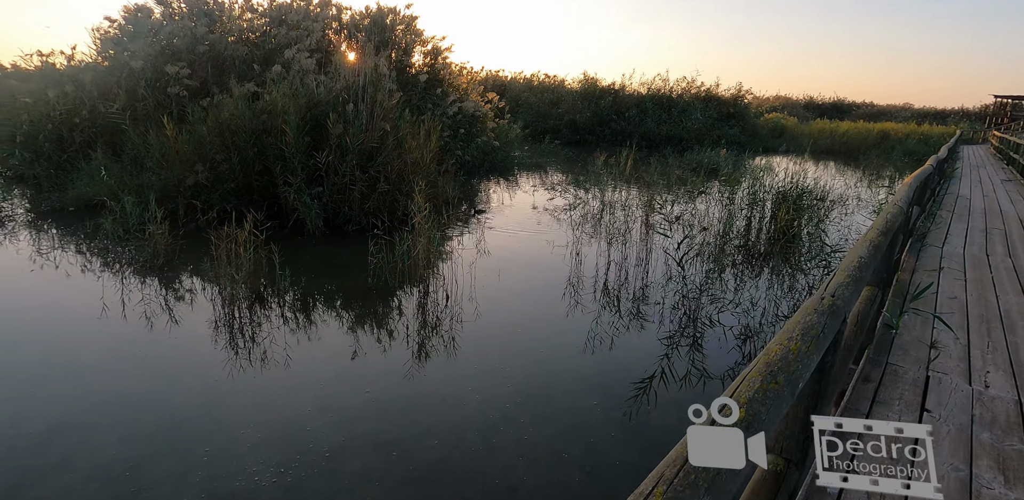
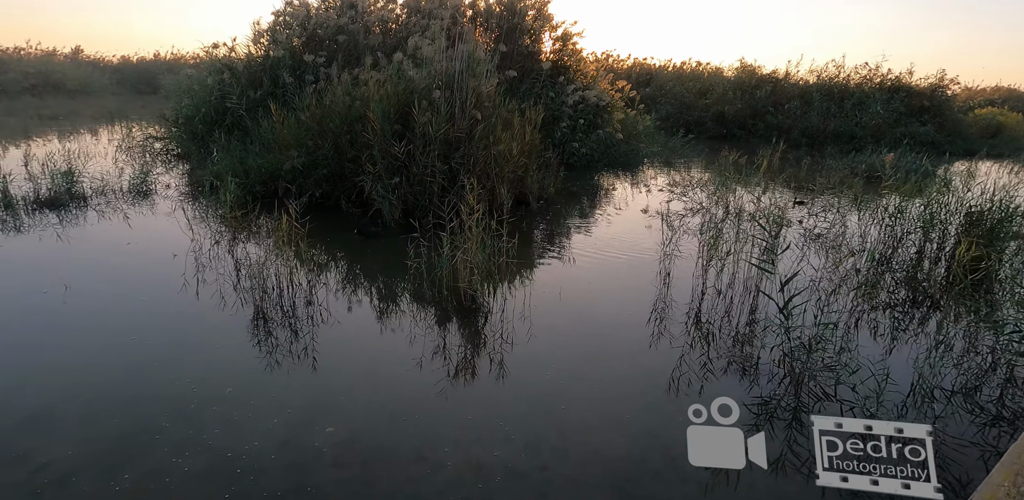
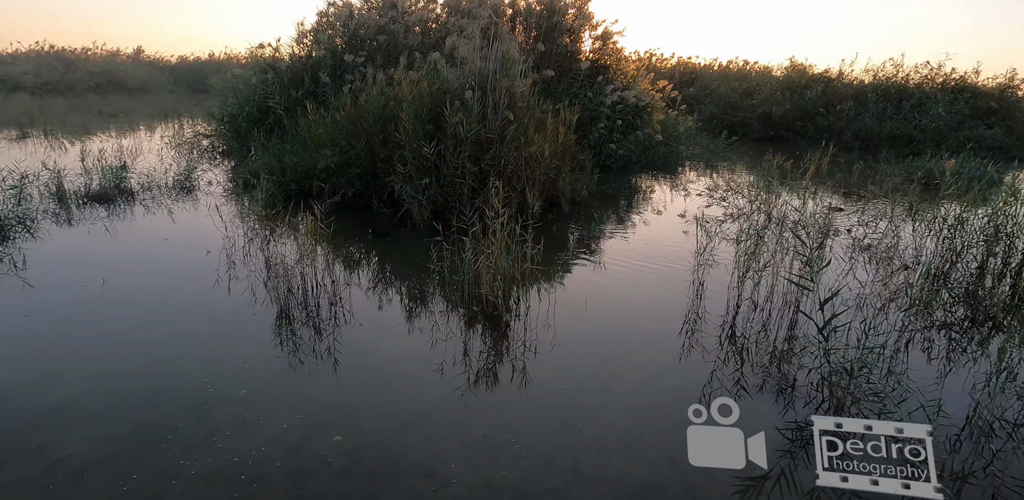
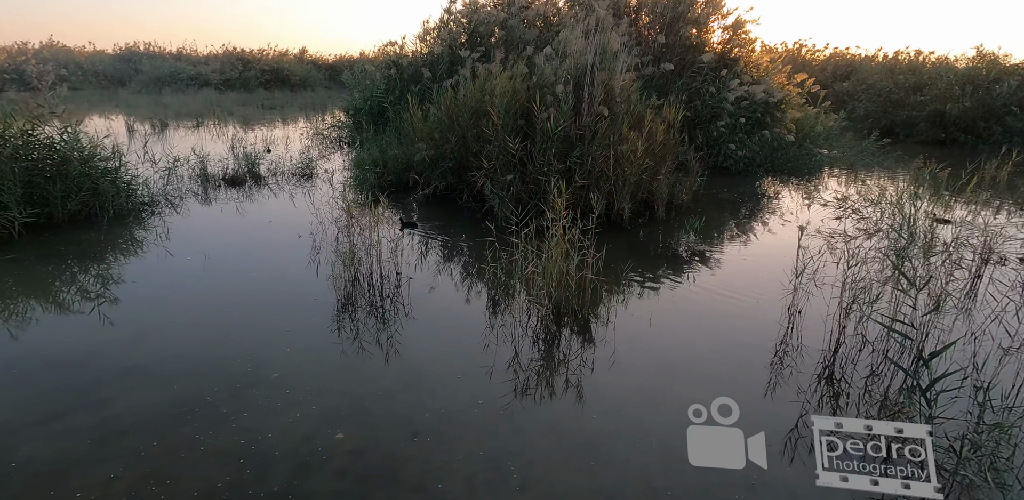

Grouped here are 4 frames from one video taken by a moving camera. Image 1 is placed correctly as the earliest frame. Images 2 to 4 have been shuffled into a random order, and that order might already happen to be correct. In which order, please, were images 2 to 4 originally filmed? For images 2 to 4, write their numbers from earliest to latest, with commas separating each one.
2, 3, 4
